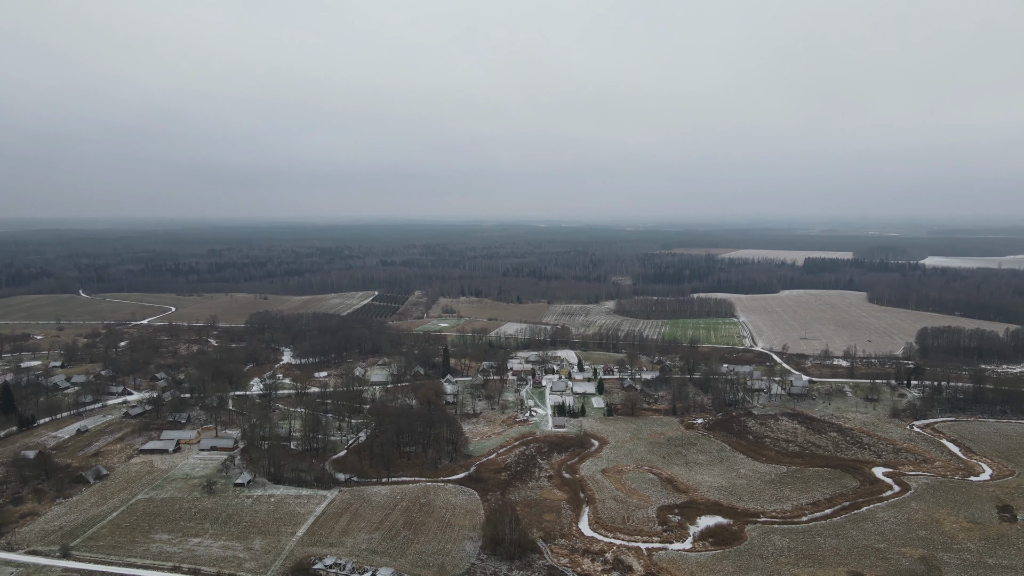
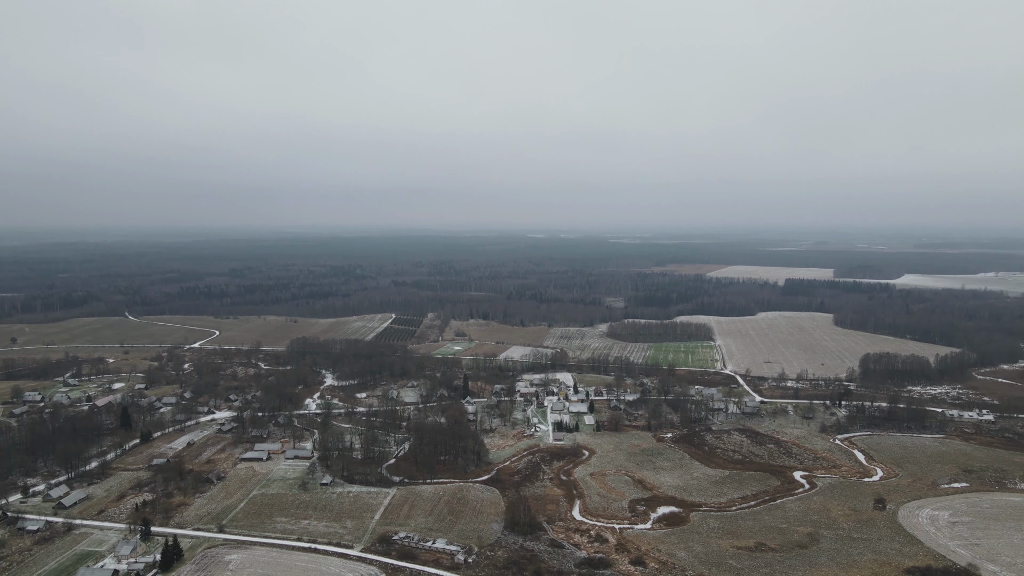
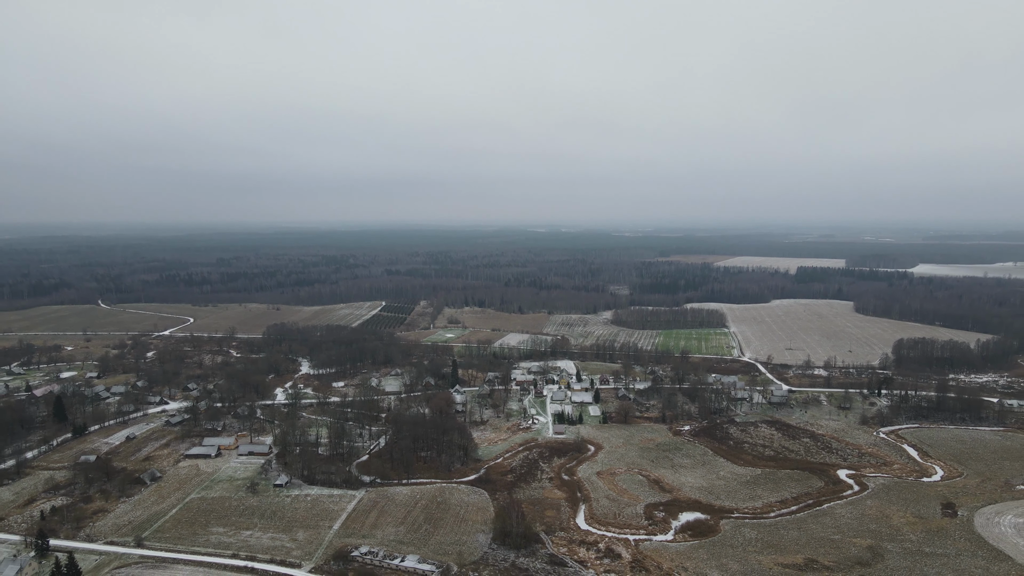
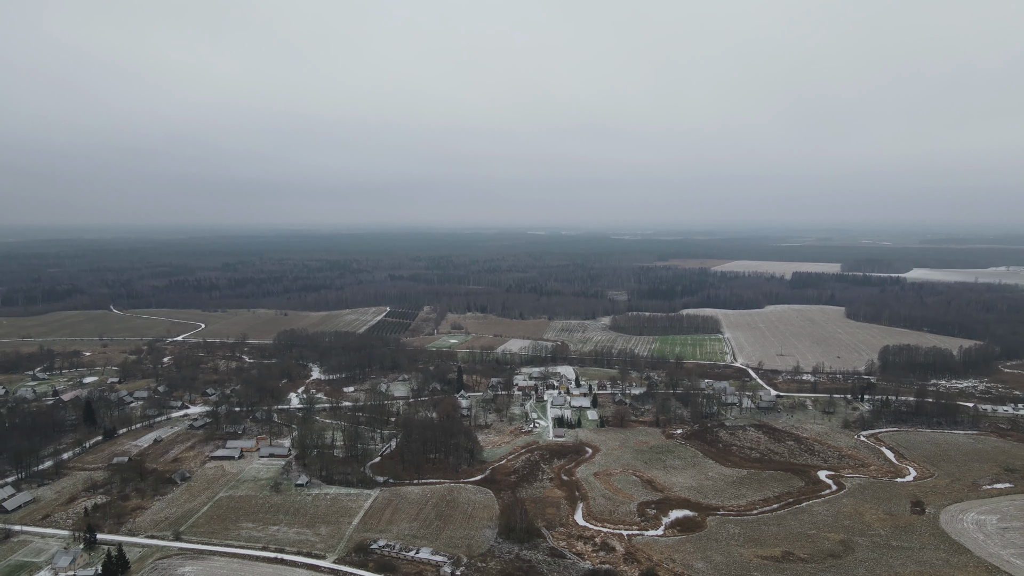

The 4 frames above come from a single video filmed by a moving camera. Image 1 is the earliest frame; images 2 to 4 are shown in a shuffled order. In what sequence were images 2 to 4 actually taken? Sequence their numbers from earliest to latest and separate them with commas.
3, 4, 2
